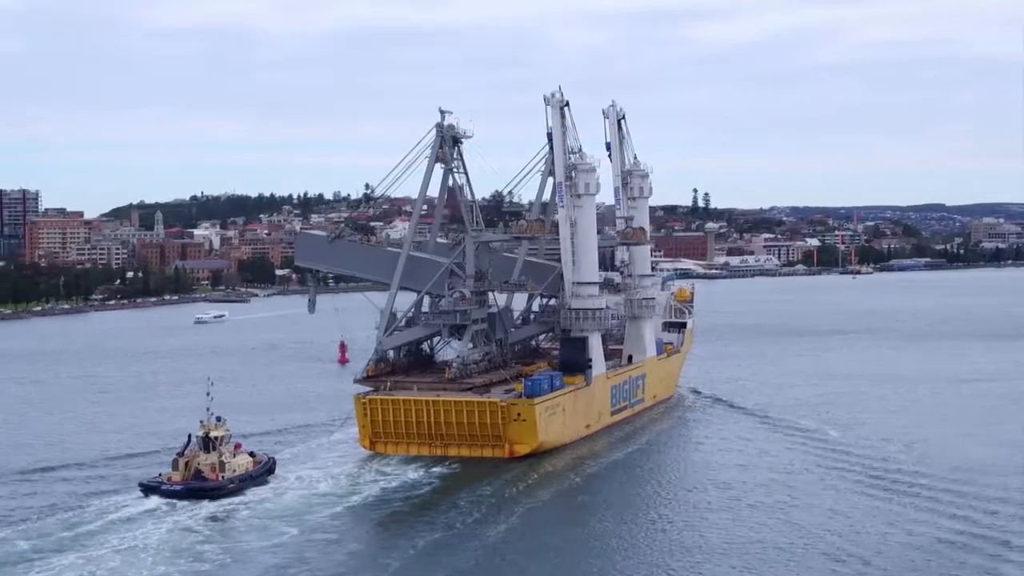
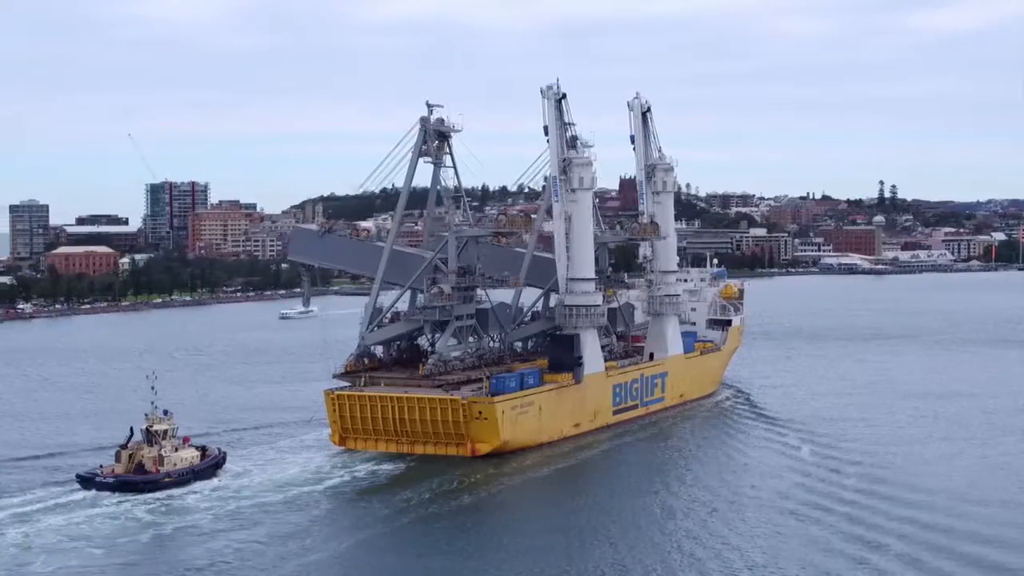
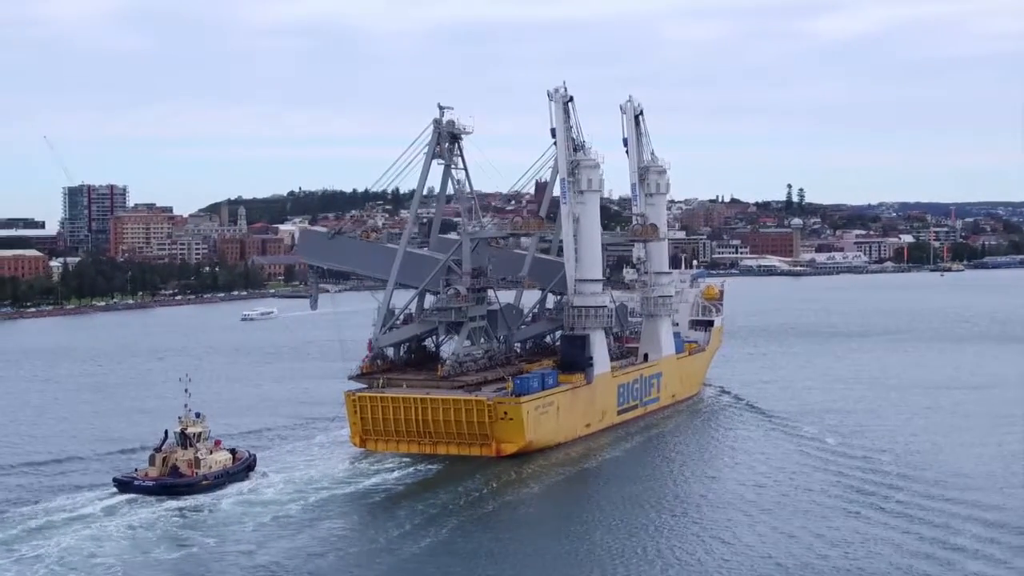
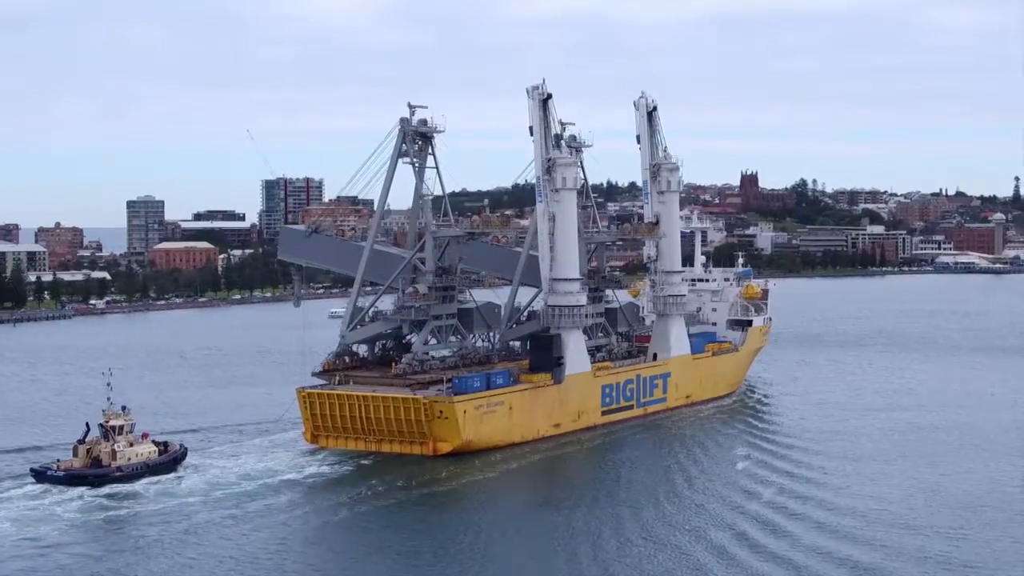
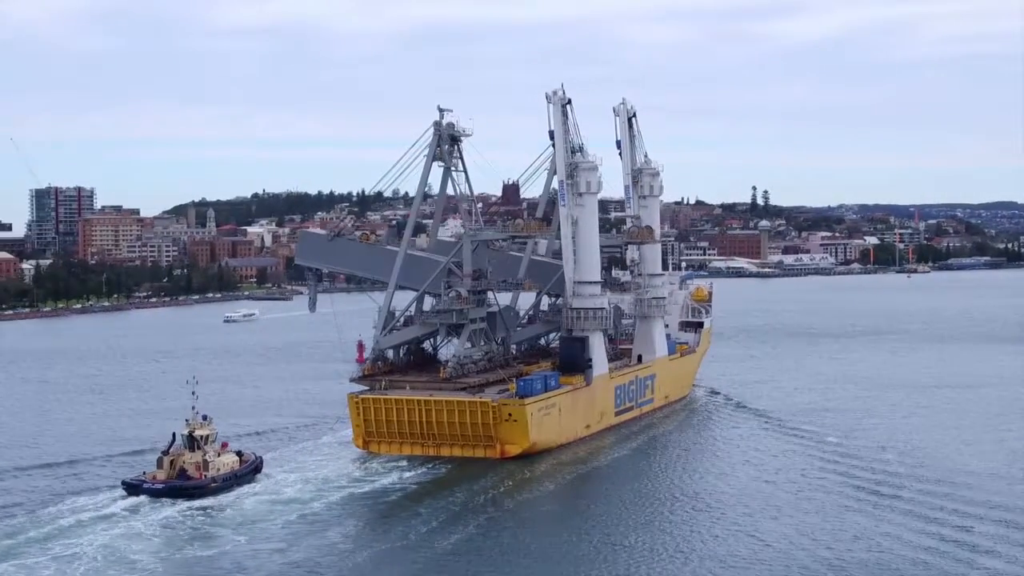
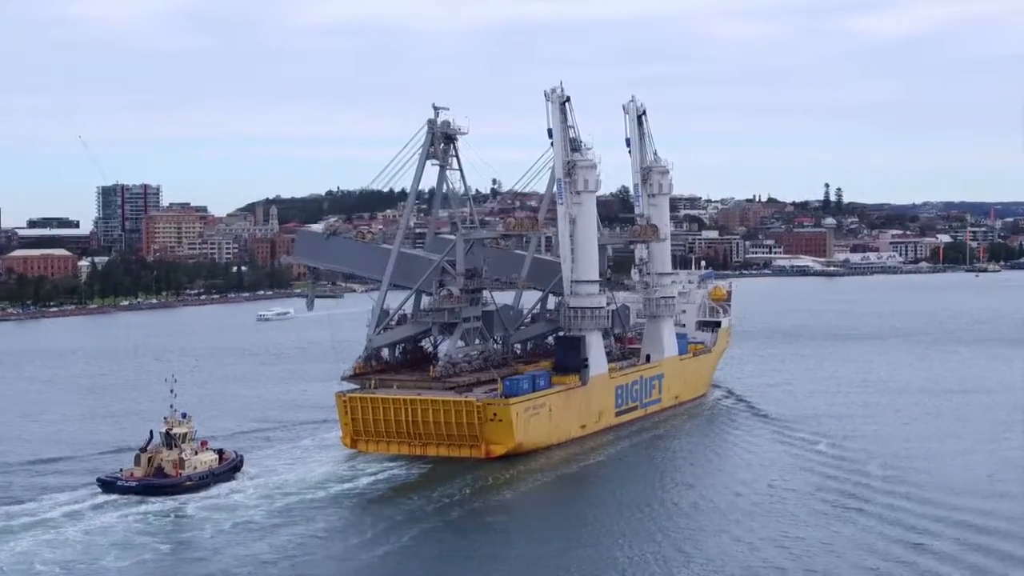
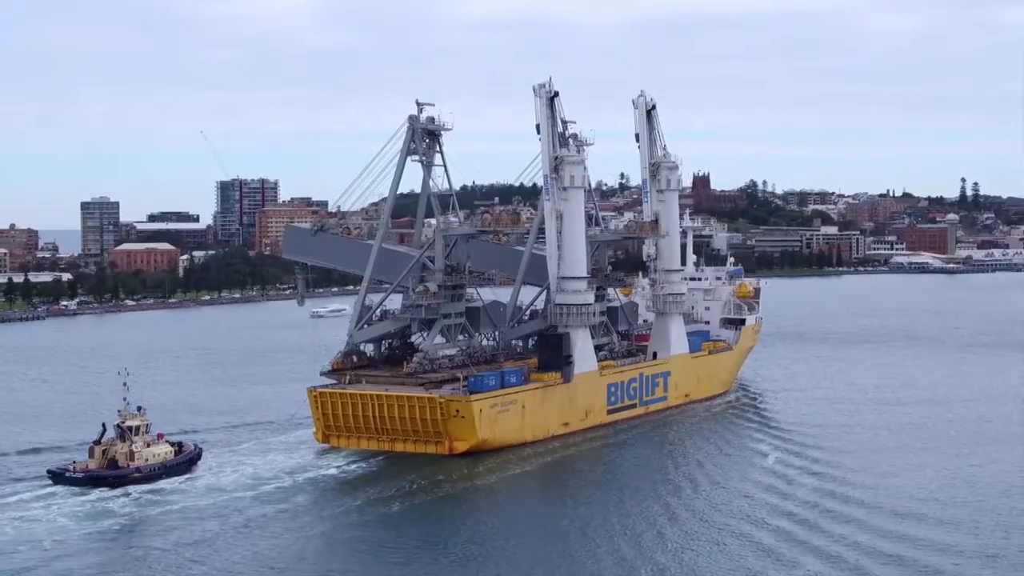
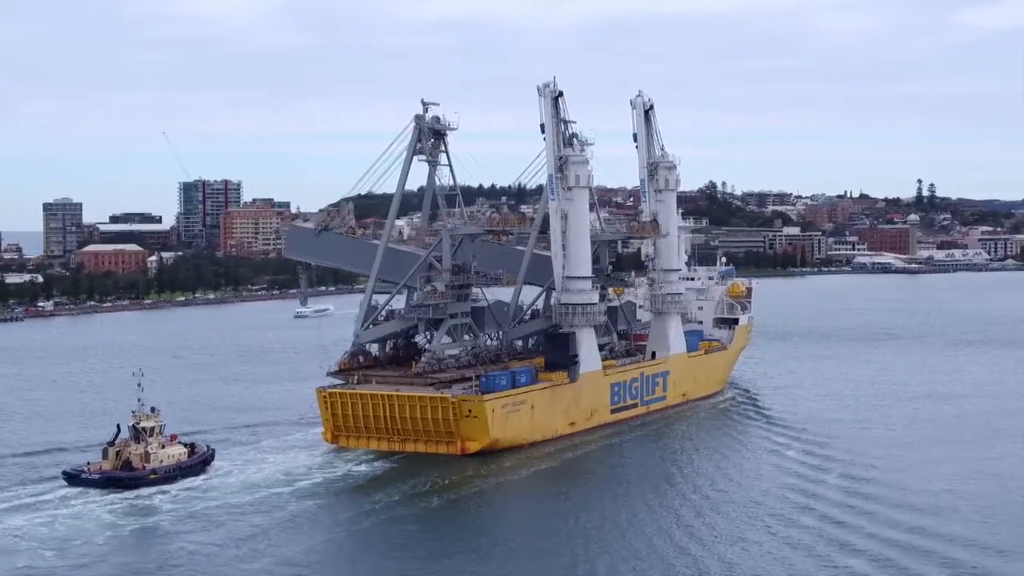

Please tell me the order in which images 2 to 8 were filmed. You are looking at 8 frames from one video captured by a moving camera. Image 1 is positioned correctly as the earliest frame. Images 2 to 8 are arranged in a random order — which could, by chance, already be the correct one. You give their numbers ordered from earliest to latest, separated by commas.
5, 3, 6, 2, 8, 7, 4
